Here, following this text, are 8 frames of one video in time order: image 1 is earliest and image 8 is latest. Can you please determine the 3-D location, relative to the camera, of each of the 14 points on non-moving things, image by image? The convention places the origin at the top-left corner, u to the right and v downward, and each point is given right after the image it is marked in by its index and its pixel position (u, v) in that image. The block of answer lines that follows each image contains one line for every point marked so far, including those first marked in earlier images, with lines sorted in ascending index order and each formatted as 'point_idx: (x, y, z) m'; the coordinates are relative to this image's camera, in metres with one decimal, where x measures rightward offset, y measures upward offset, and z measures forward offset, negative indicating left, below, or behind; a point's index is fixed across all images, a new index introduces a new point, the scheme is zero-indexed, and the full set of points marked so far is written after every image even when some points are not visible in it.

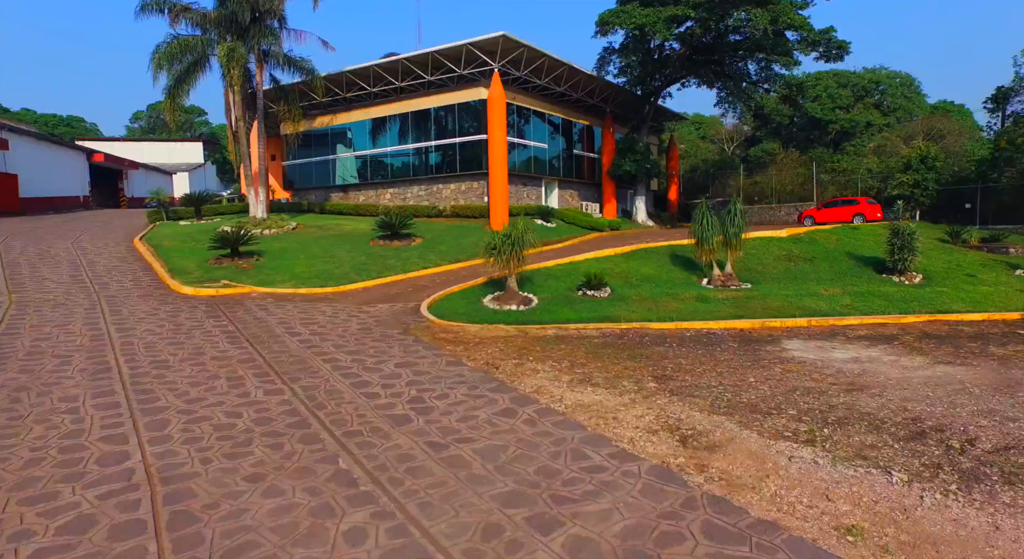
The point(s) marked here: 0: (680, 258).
0: (+5.6, +0.7, +19.6) m
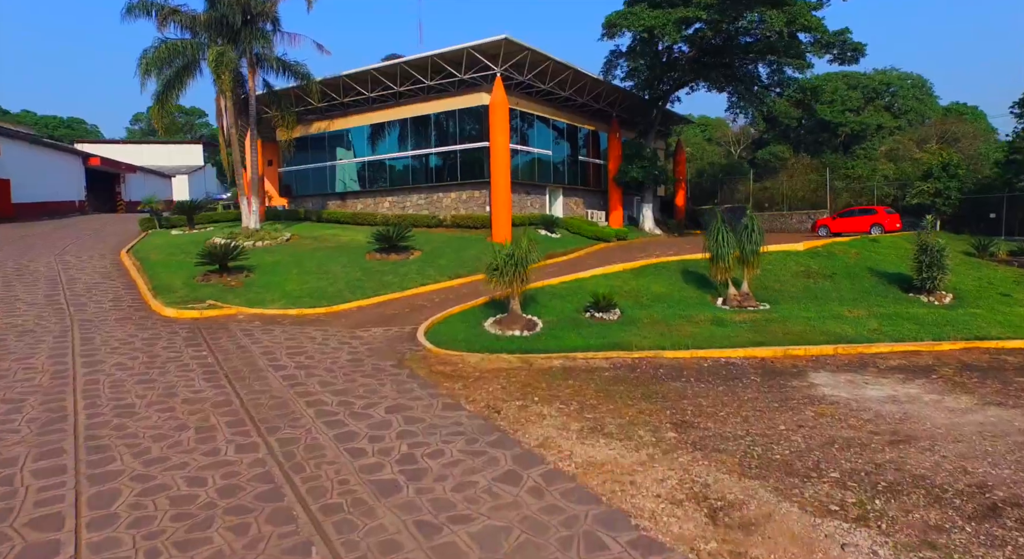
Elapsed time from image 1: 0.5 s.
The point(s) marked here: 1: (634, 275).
0: (+5.7, +0.1, +18.5) m
1: (+3.8, +0.1, +18.4) m
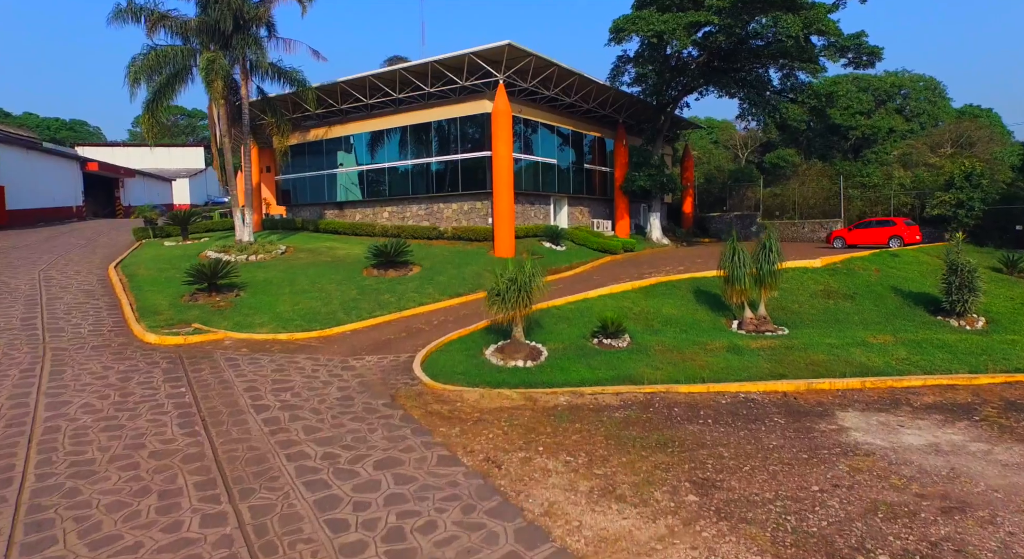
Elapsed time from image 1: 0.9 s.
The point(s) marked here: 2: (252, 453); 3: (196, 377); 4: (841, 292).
0: (+5.7, -0.5, +17.6) m
1: (+3.9, -0.5, +17.5) m
2: (-3.8, -2.5, +8.7) m
3: (-6.4, -2.0, +12.0) m
4: (+9.7, -0.4, +17.5) m
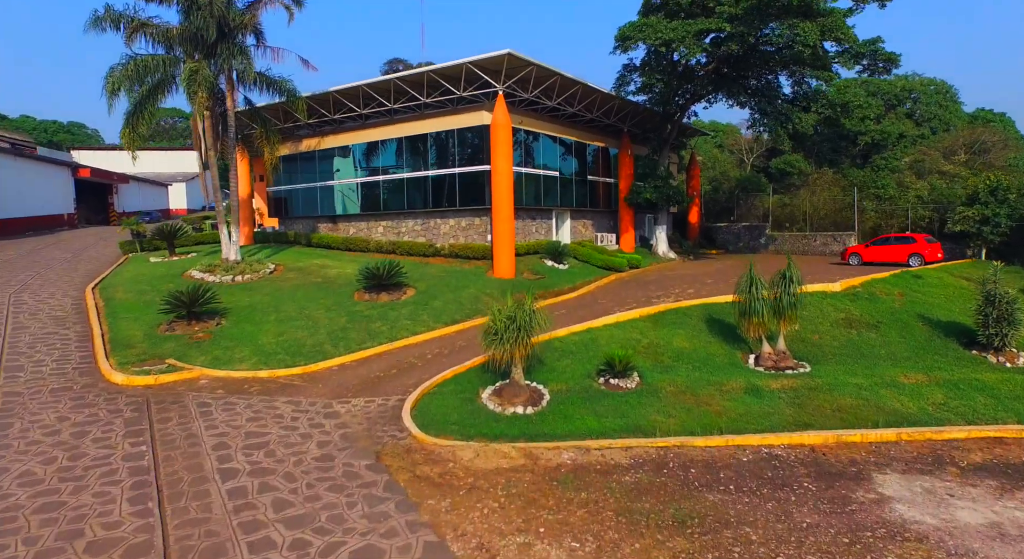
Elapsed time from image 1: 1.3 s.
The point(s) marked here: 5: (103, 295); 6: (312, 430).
0: (+5.7, -1.2, +16.4) m
1: (+3.9, -1.2, +16.3) m
2: (-3.9, -3.3, +7.5) m
3: (-6.4, -2.8, +10.8) m
4: (+9.7, -1.1, +16.3) m
5: (-13.4, -0.5, +19.5) m
6: (-3.8, -2.8, +11.2) m
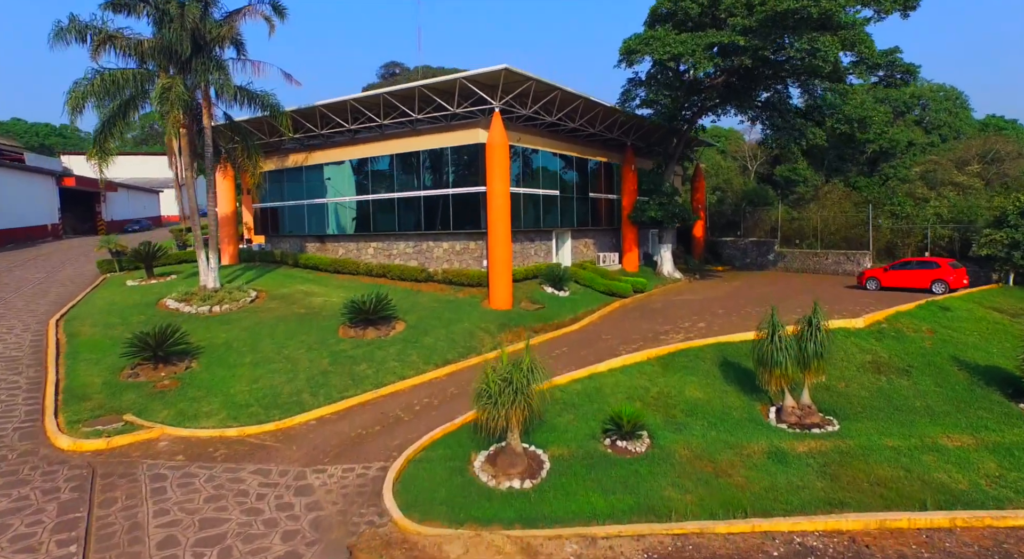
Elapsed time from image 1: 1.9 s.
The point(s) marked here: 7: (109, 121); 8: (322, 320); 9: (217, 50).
0: (+5.6, -2.3, +15.0) m
1: (+3.8, -2.3, +14.9) m
2: (-3.9, -4.4, +6.1) m
3: (-6.5, -3.8, +9.4) m
4: (+9.6, -2.1, +14.9) m
5: (-13.5, -1.5, +18.0) m
6: (-3.9, -3.9, +9.8) m
7: (-13.2, +5.2, +19.5) m
8: (-6.1, -1.3, +18.9) m
9: (-9.8, +7.6, +19.7) m
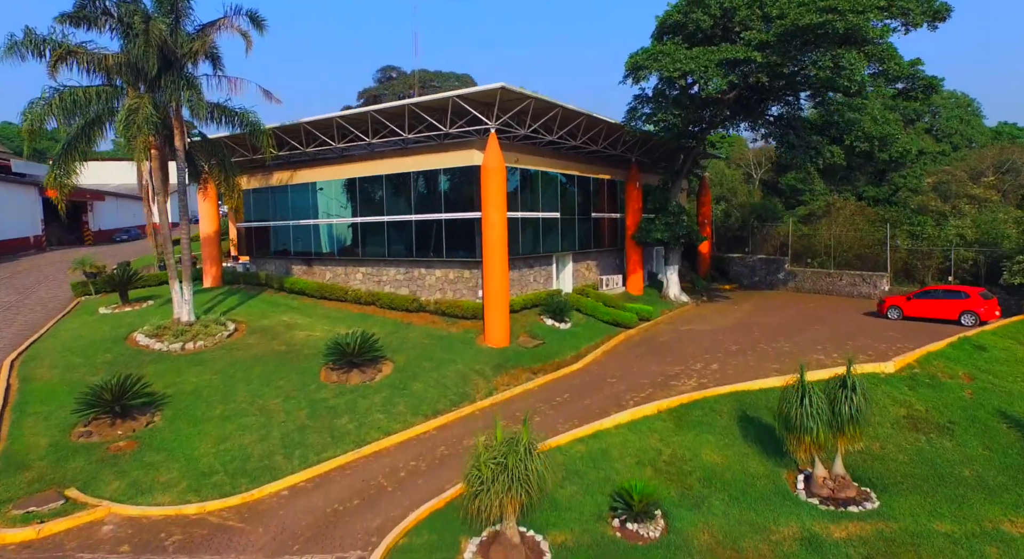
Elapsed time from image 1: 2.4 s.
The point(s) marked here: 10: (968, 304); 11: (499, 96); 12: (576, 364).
0: (+5.6, -3.3, +13.5) m
1: (+3.7, -3.3, +13.4) m
2: (-4.0, -5.4, +4.6) m
3: (-6.6, -4.9, +7.9) m
4: (+9.5, -3.2, +13.4) m
5: (-13.6, -2.6, +16.5) m
6: (-3.9, -4.9, +8.3) m
7: (-13.3, +4.1, +18.0) m
8: (-6.2, -2.4, +17.4) m
9: (-9.9, +6.6, +18.1) m
10: (+15.3, -0.8, +19.9) m
11: (-0.4, +5.5, +17.8) m
12: (+1.9, -2.5, +18.0) m
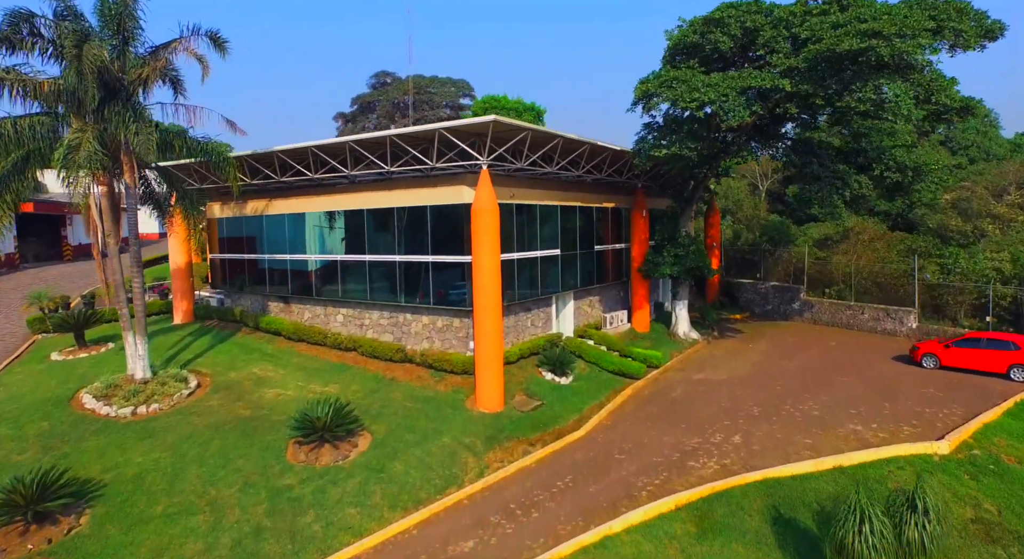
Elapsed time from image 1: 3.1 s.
0: (+5.4, -4.8, +11.4) m
1: (+3.6, -4.8, +11.3) m
2: (-4.1, -6.9, +2.5) m
3: (-6.7, -6.4, +5.8) m
4: (+9.4, -4.7, +11.3) m
5: (-13.8, -4.1, +14.4) m
6: (-4.1, -6.5, +6.2) m
7: (-13.5, +2.6, +15.8) m
8: (-6.3, -3.9, +15.3) m
9: (-10.0, +5.1, +16.0) m
10: (+15.2, -2.3, +17.9) m
11: (-0.6, +4.0, +15.7) m
12: (+1.8, -4.0, +15.9) m
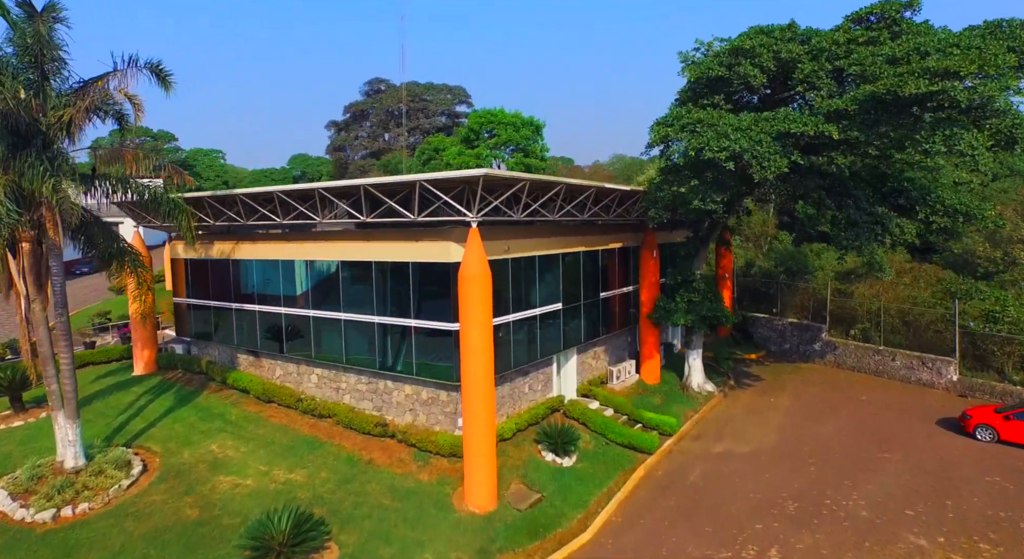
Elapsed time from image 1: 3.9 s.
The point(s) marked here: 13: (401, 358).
0: (+5.3, -6.6, +9.0) m
1: (+3.5, -6.6, +8.9) m
2: (-4.2, -8.7, +0.1) m
3: (-6.8, -8.1, +3.4) m
4: (+9.3, -6.4, +8.9) m
5: (-13.9, -5.9, +11.9) m
6: (-4.2, -8.2, +3.8) m
7: (-13.6, +0.8, +13.4) m
8: (-6.4, -5.6, +12.8) m
9: (-10.2, +3.3, +13.6) m
10: (+15.1, -4.0, +15.5) m
11: (-0.7, +2.3, +13.3) m
12: (+1.7, -5.8, +13.4) m
13: (-3.1, -2.0, +16.5) m
